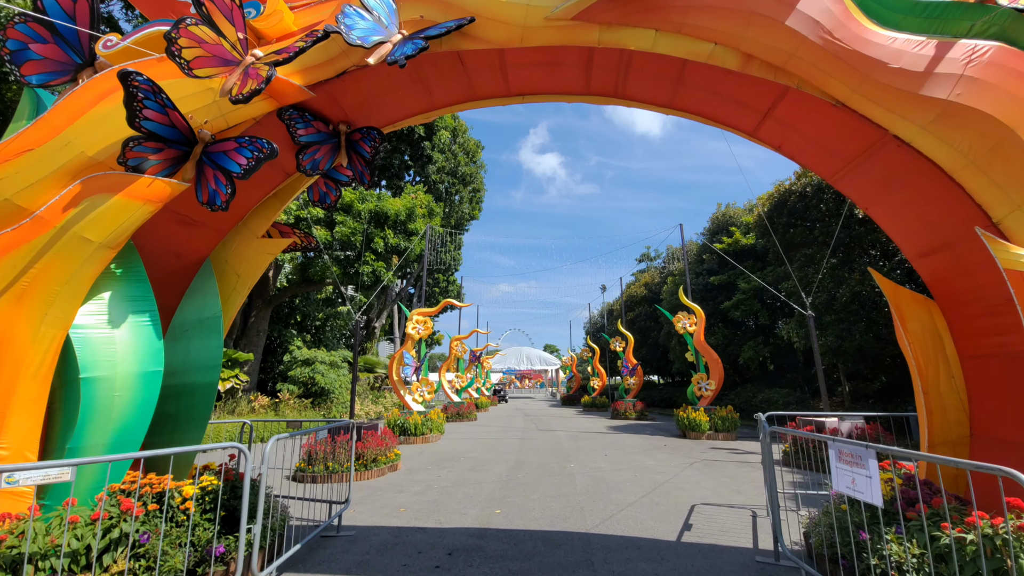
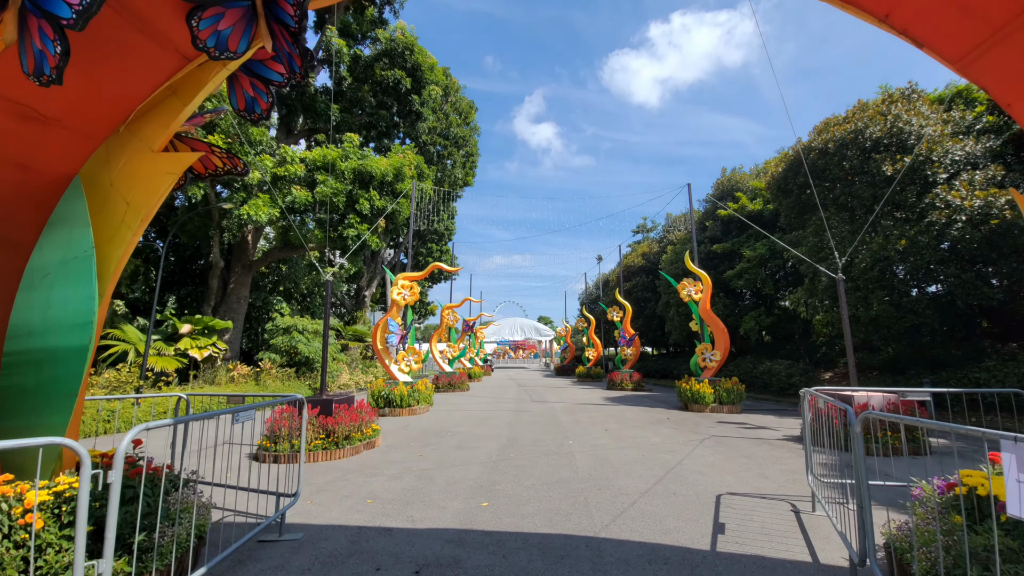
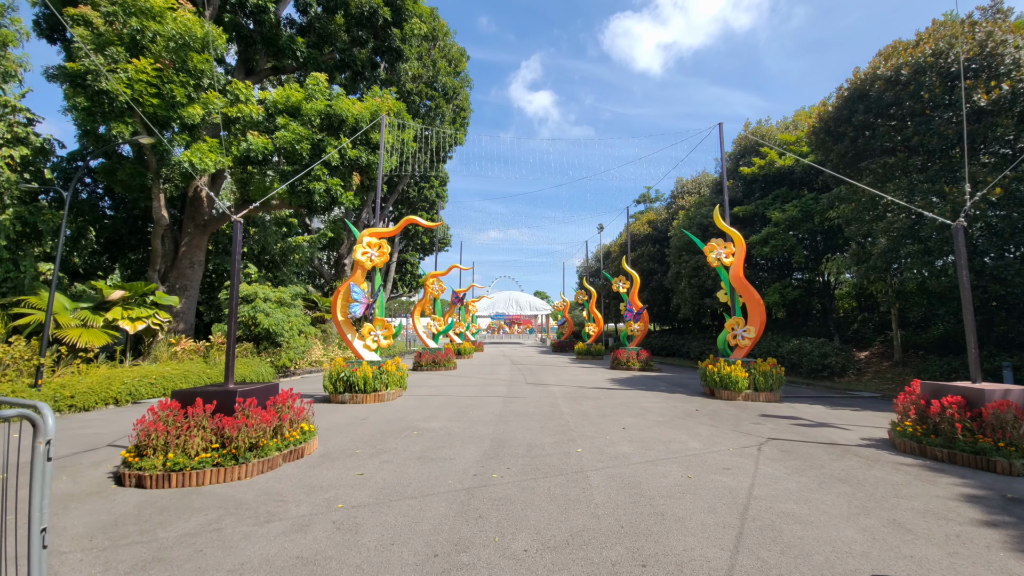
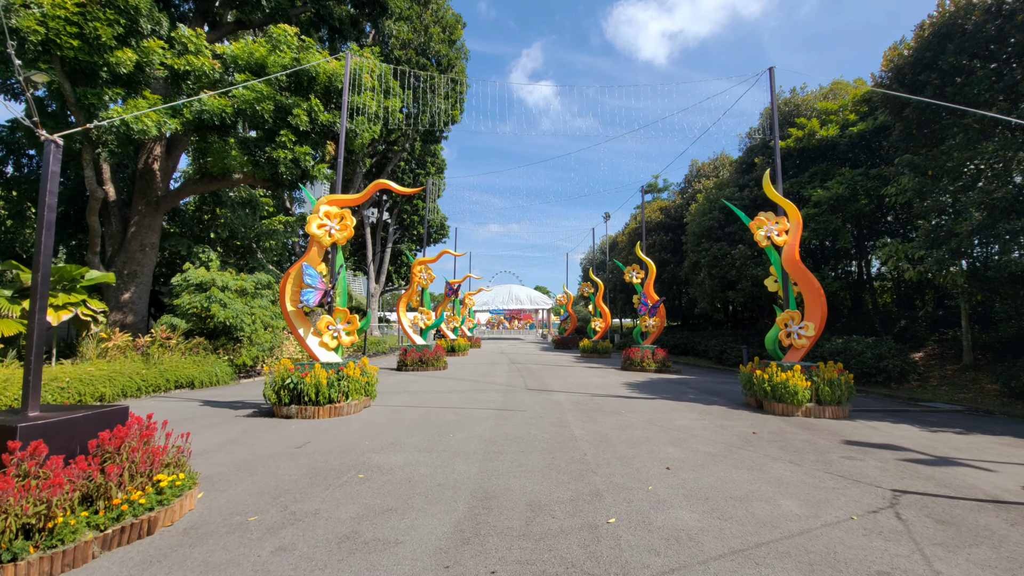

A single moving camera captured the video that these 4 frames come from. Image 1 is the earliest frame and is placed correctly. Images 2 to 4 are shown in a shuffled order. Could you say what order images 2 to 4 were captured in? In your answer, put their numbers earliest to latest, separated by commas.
2, 3, 4
